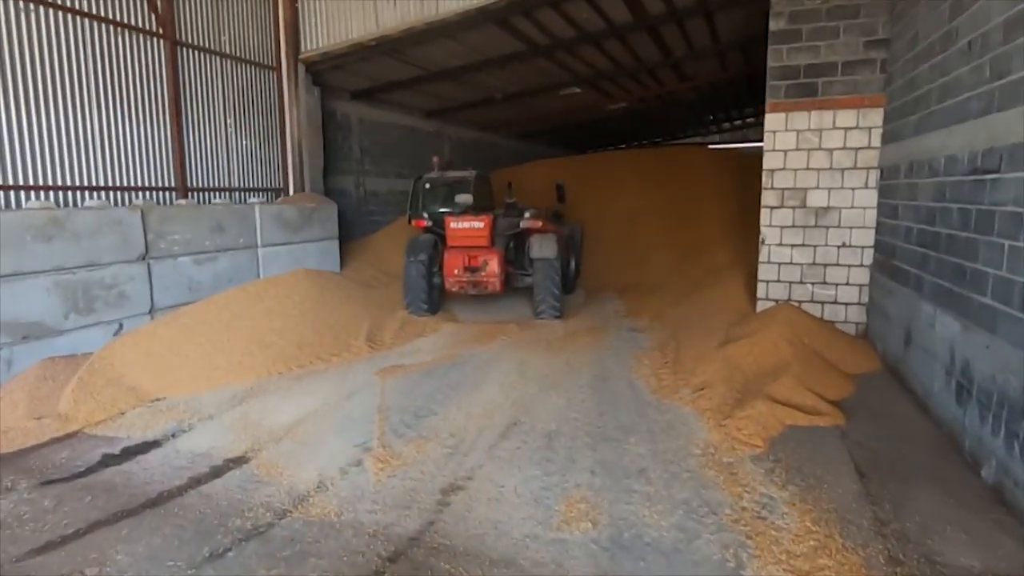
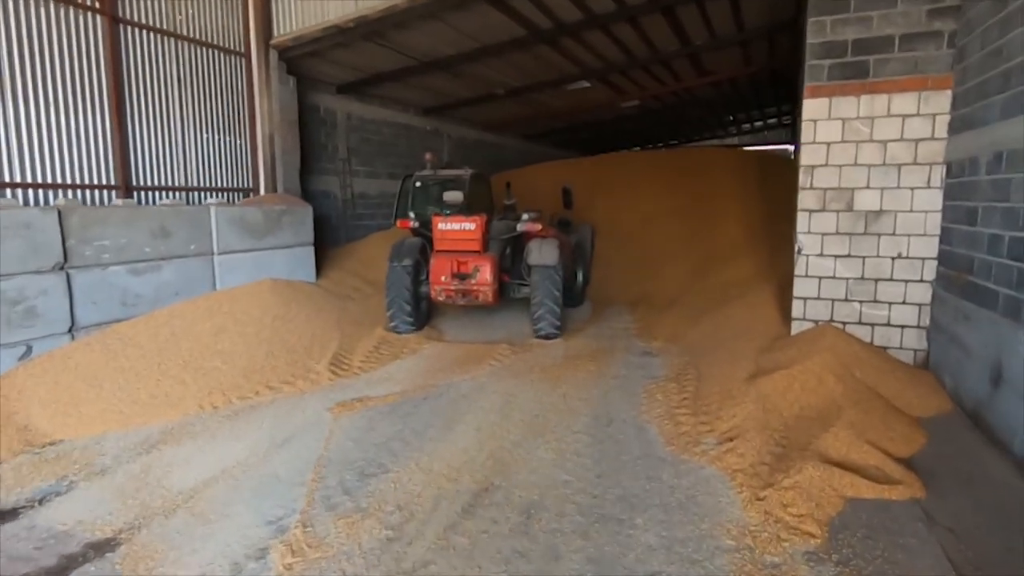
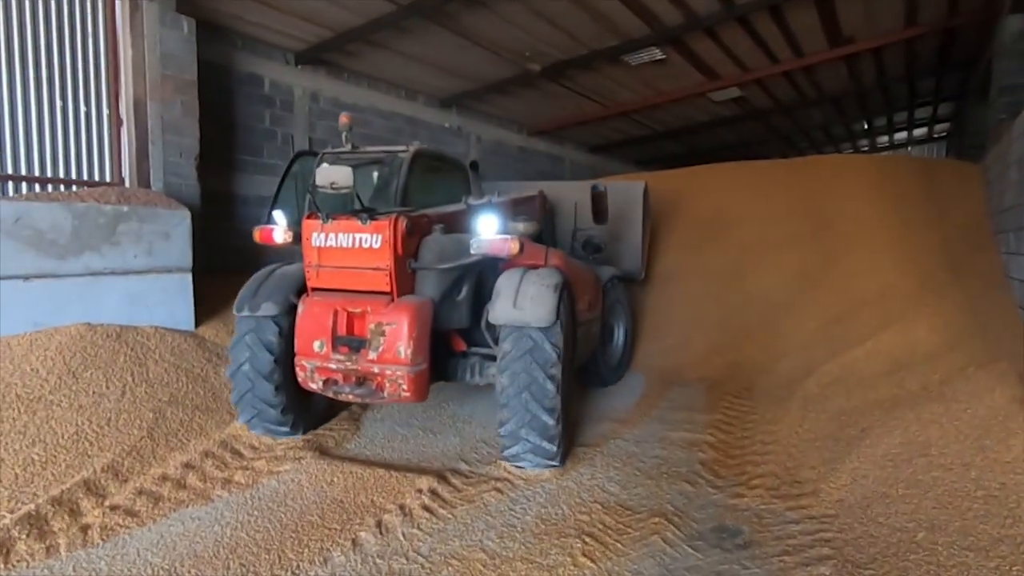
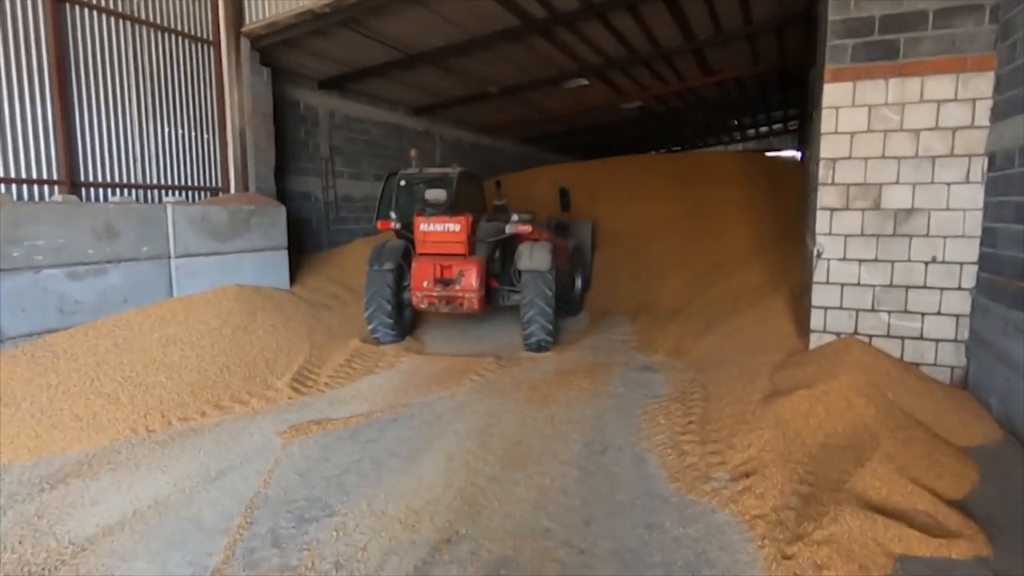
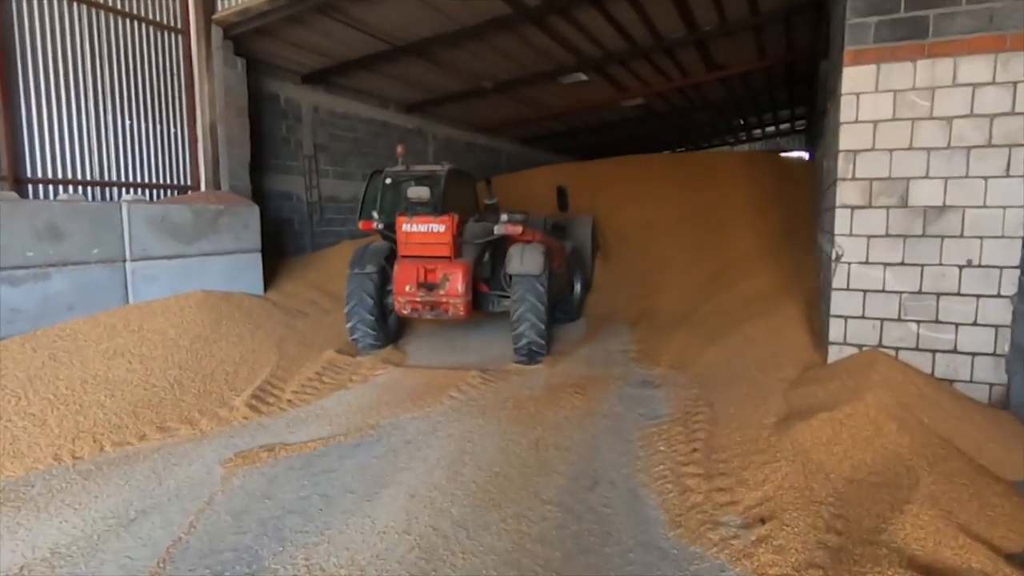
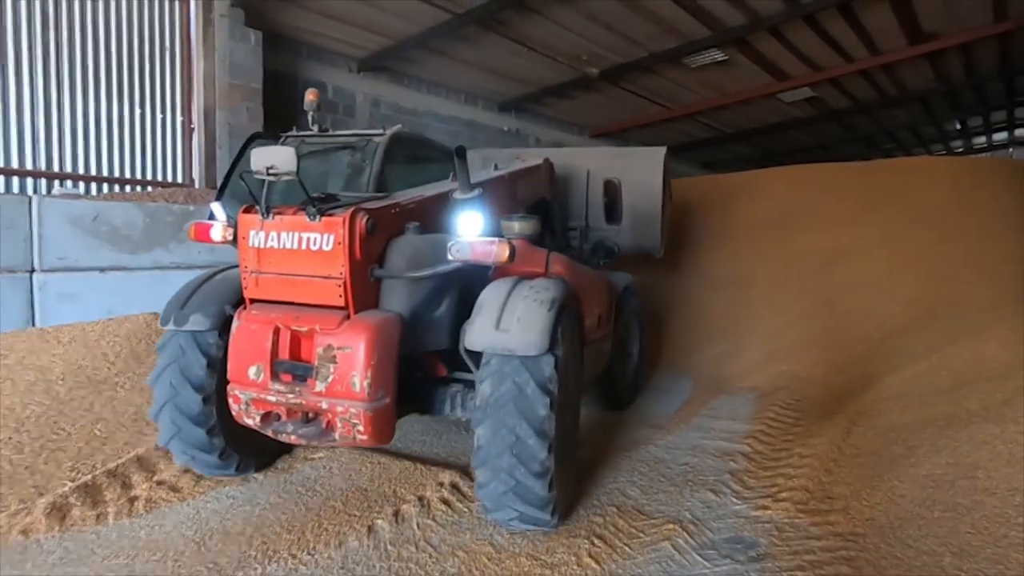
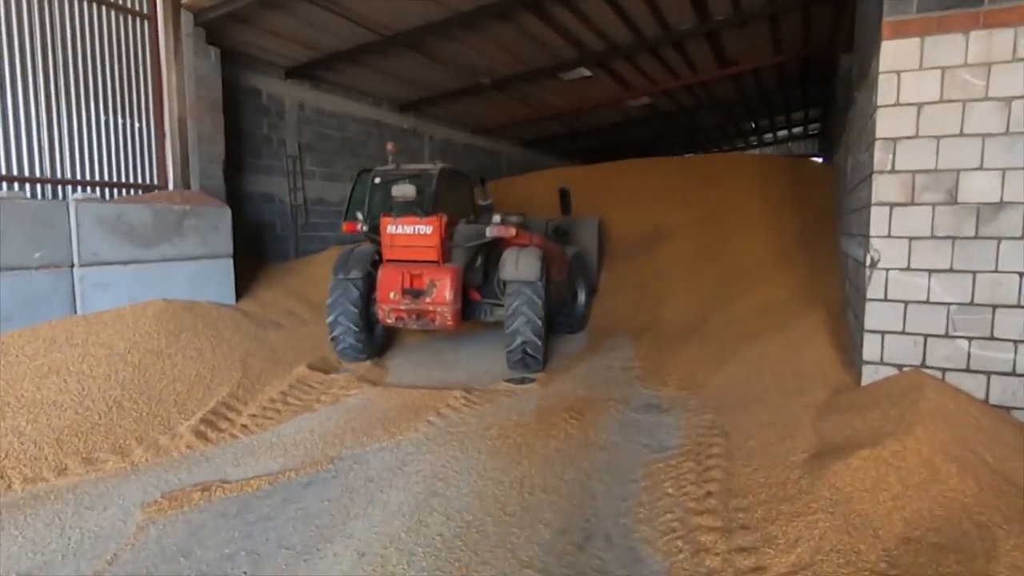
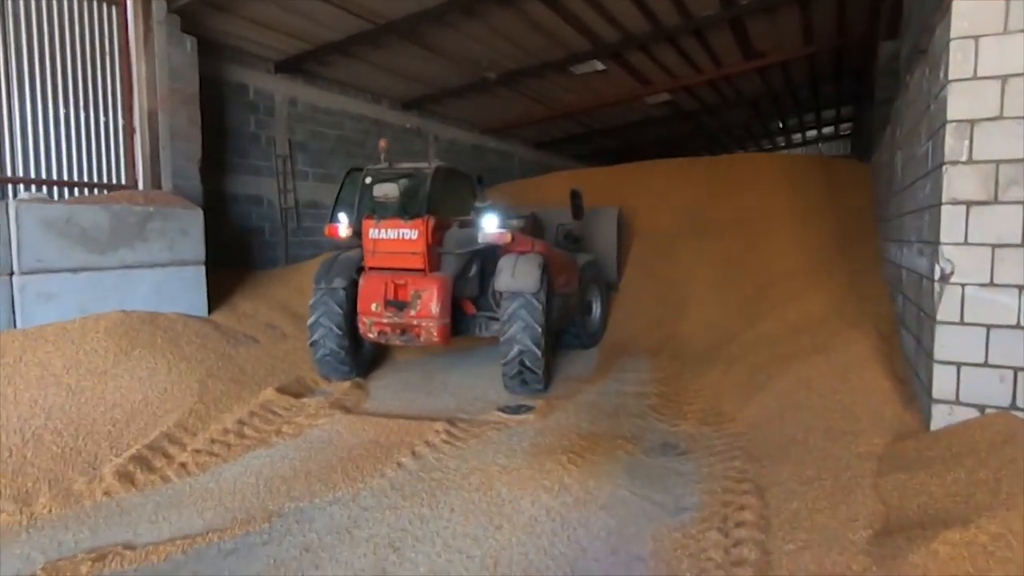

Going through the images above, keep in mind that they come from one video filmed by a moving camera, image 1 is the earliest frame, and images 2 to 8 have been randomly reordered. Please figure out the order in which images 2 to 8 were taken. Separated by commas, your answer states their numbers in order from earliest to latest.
2, 4, 5, 7, 8, 3, 6
